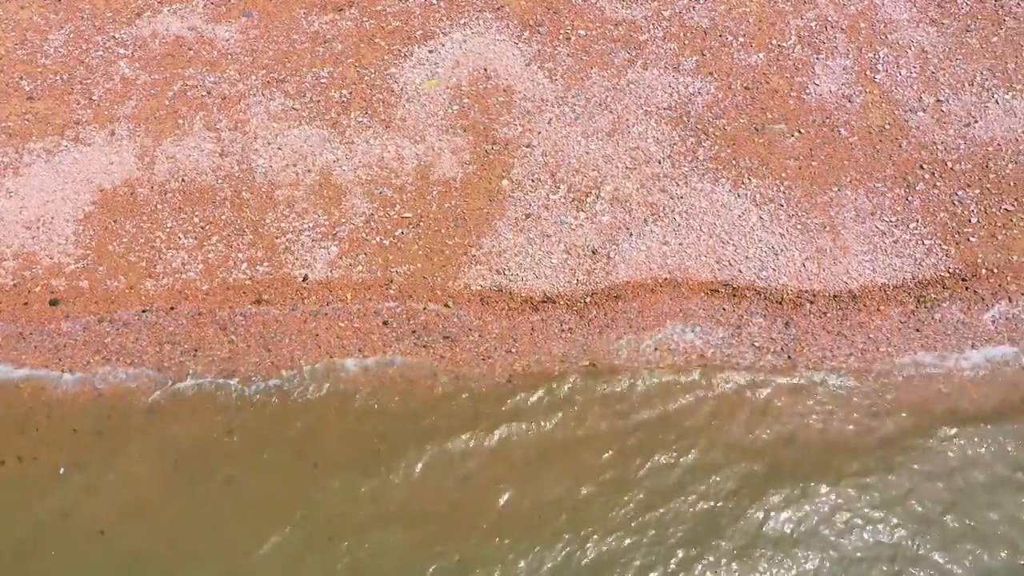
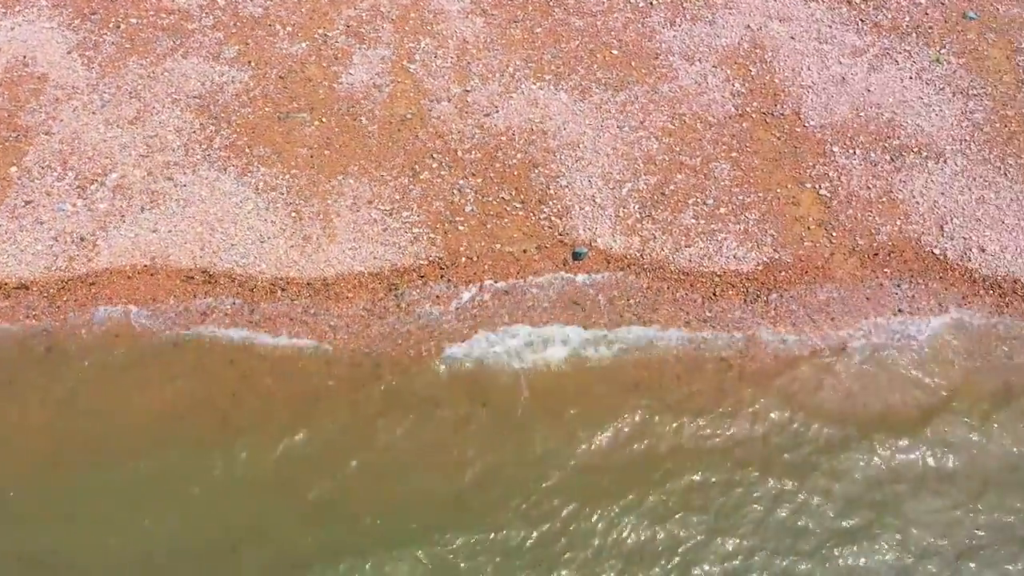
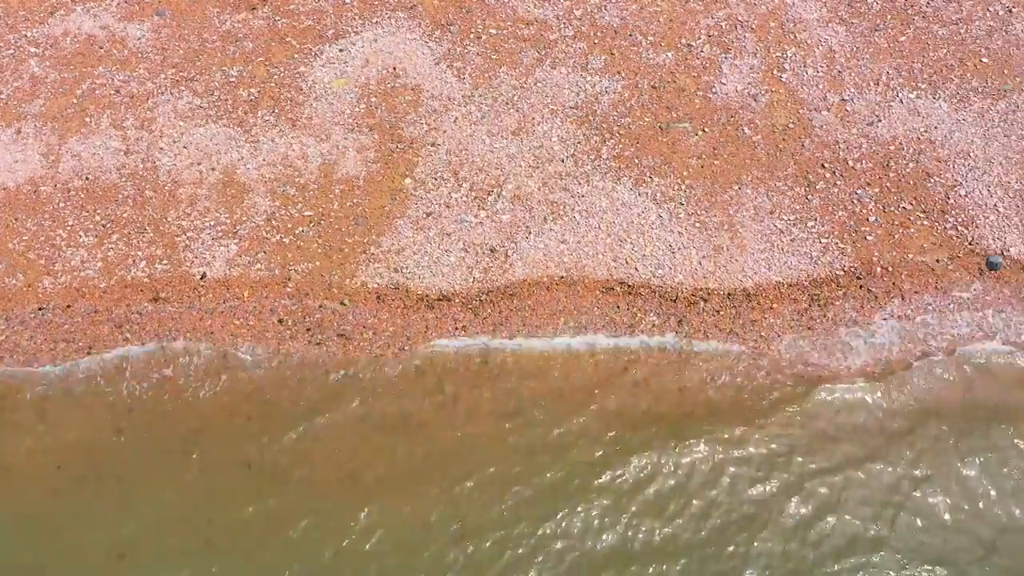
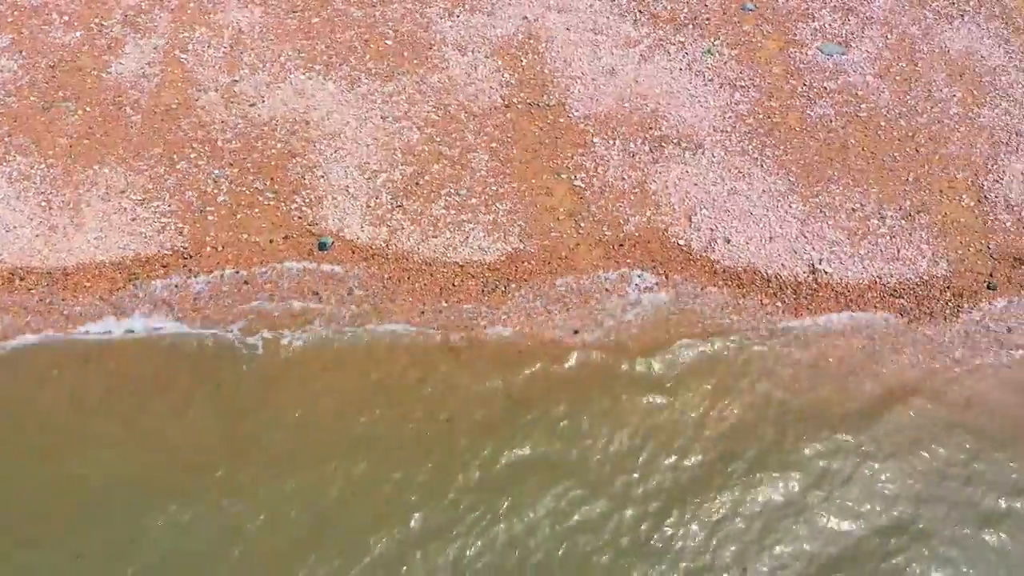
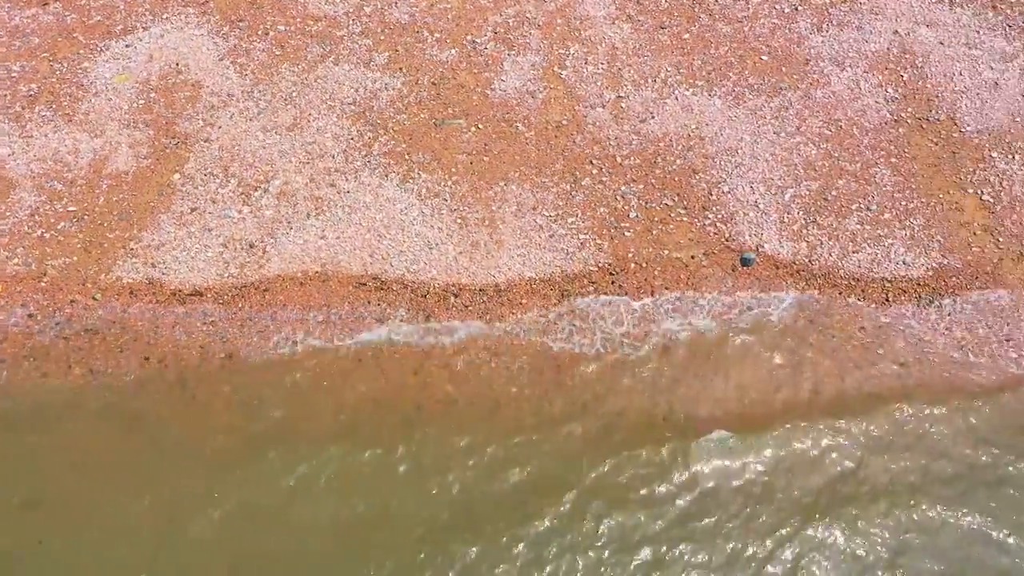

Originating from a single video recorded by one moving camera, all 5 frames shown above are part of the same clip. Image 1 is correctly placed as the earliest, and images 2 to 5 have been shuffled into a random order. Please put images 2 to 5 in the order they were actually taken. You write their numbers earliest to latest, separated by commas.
3, 5, 2, 4
